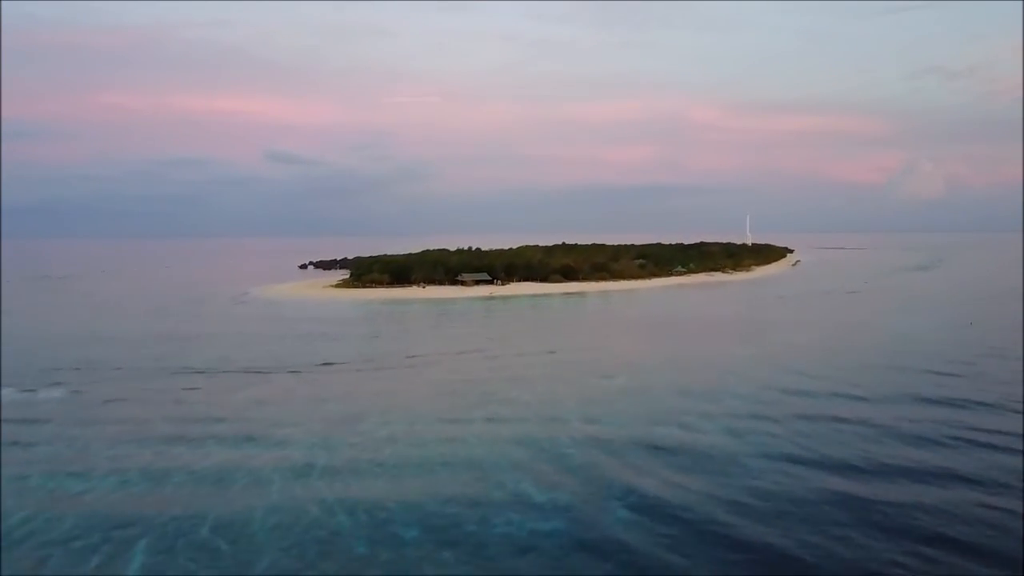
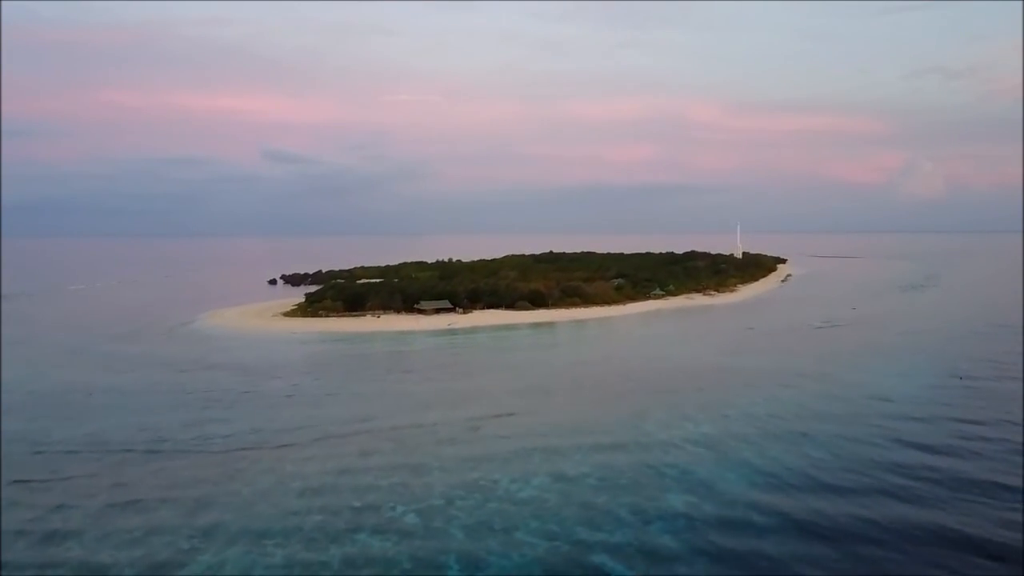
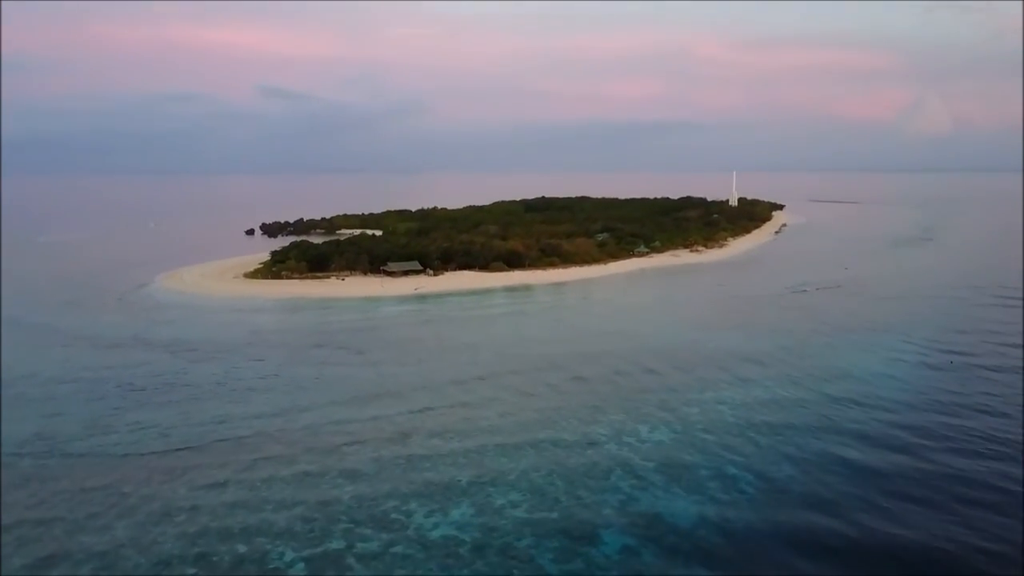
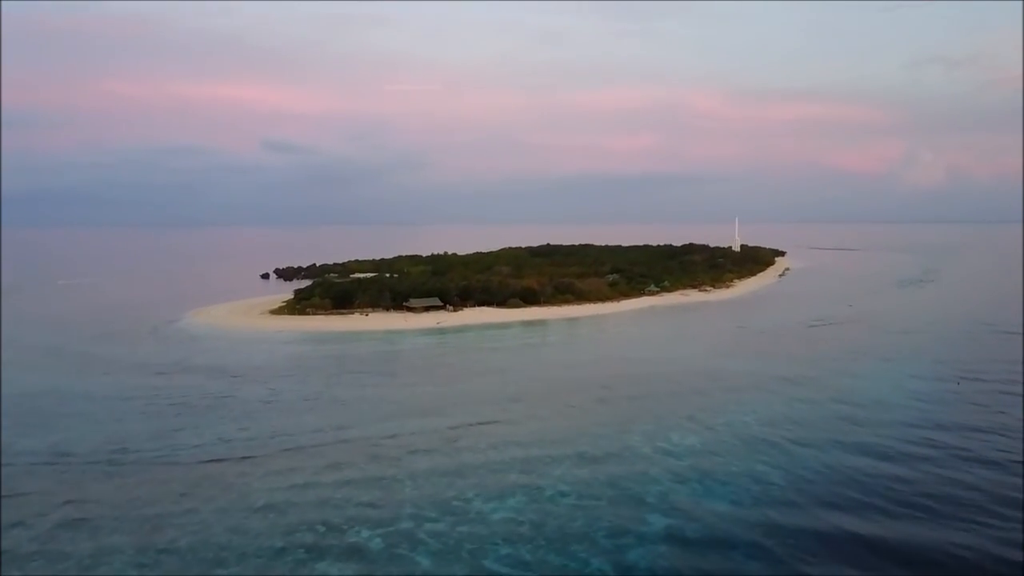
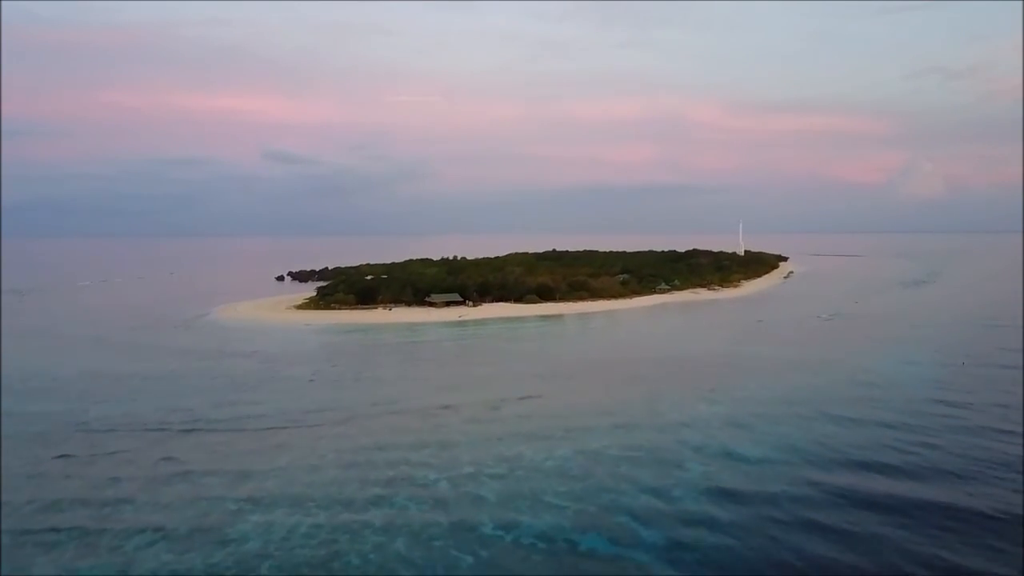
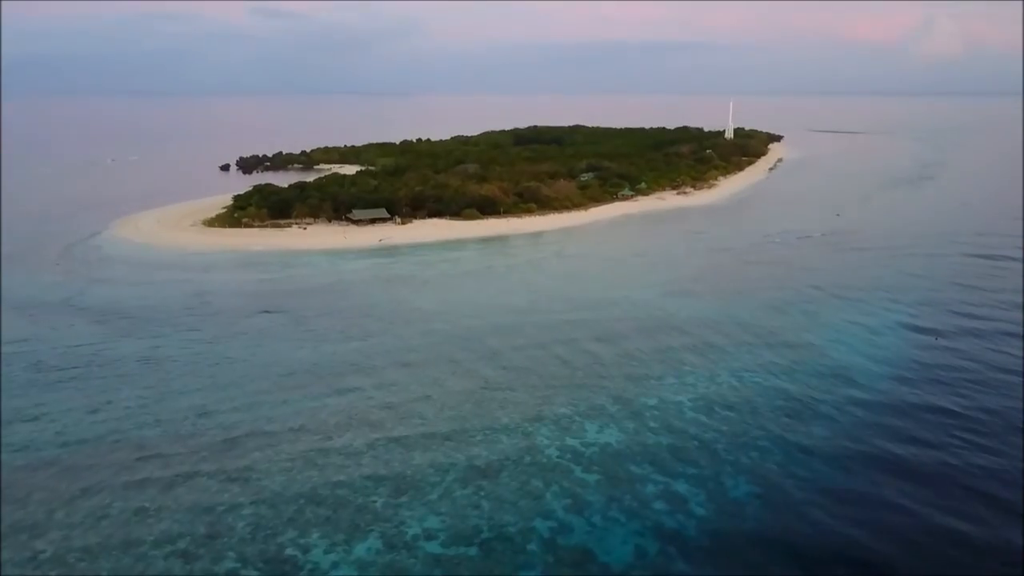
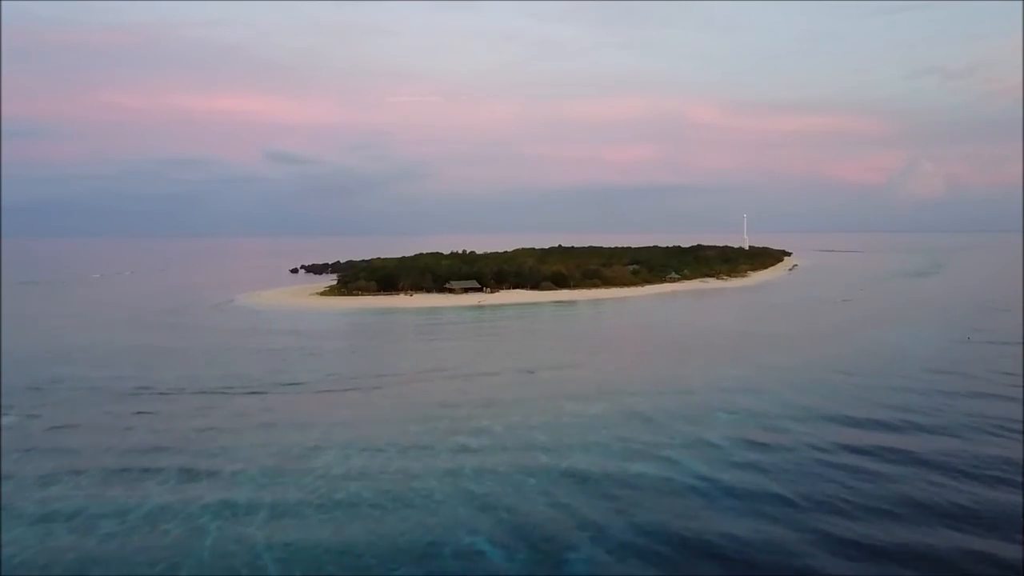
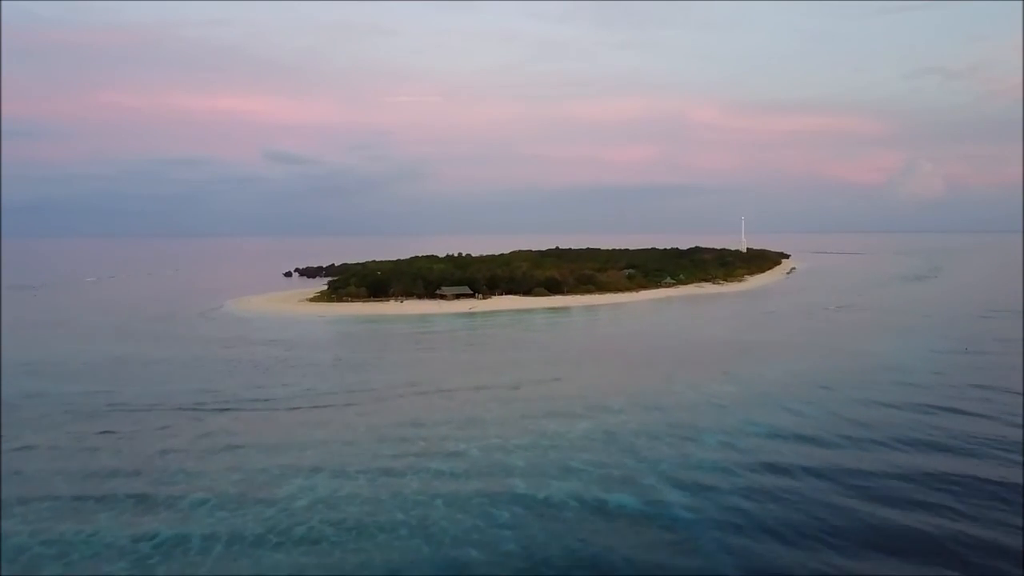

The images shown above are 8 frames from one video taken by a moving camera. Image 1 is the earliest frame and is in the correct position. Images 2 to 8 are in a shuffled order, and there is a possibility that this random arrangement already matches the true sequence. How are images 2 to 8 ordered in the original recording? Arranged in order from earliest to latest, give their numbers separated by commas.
7, 8, 5, 2, 4, 3, 6
